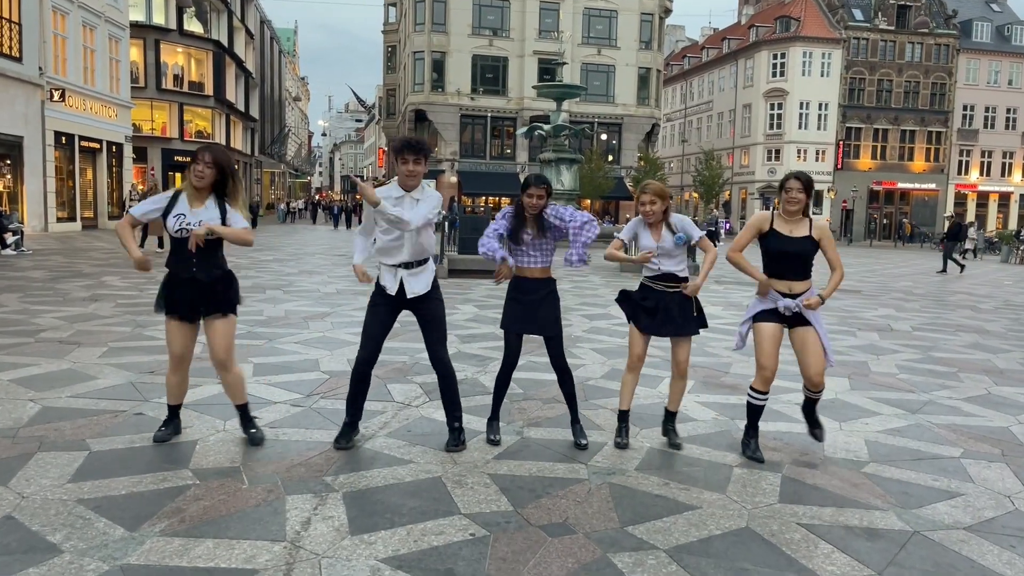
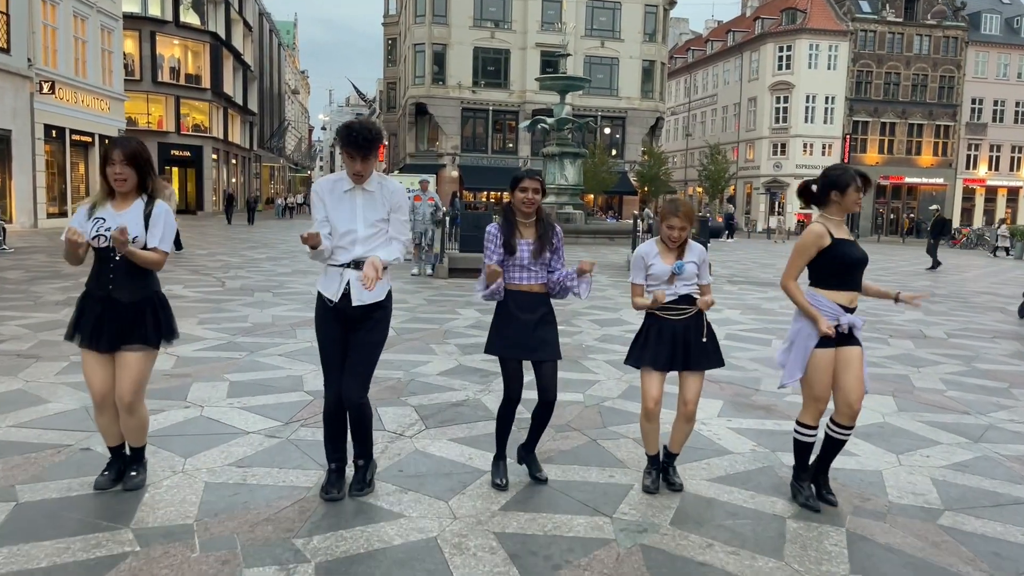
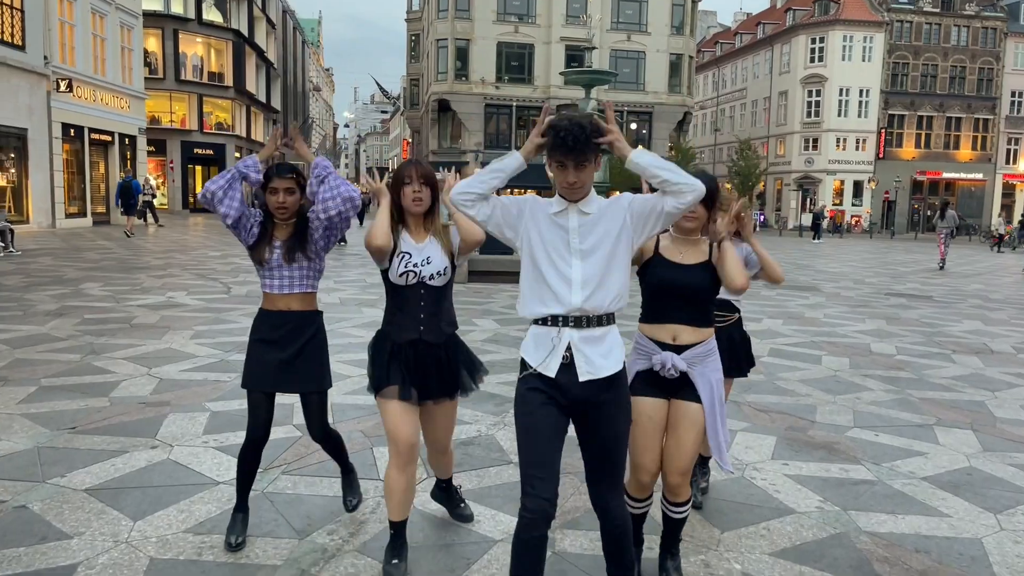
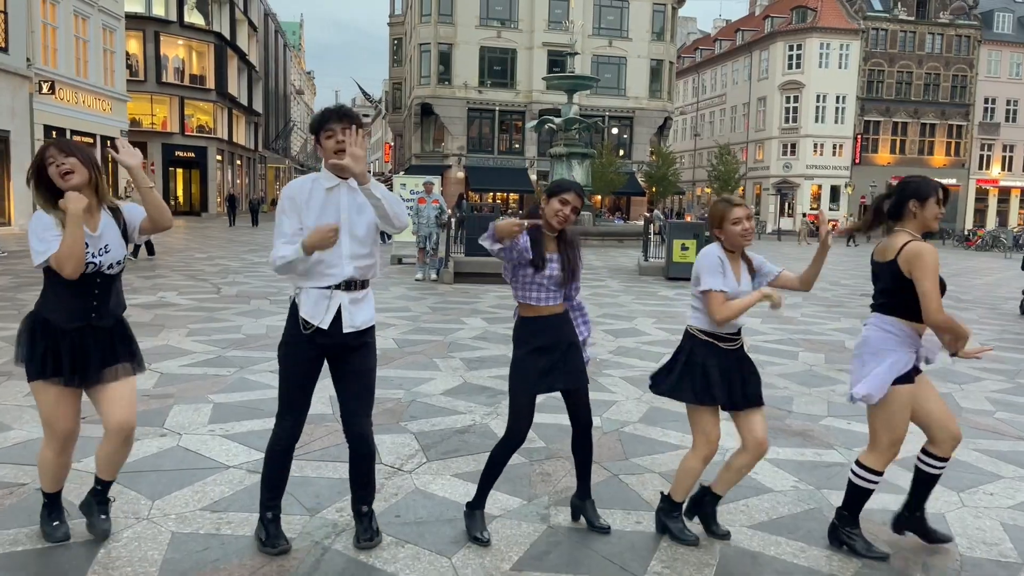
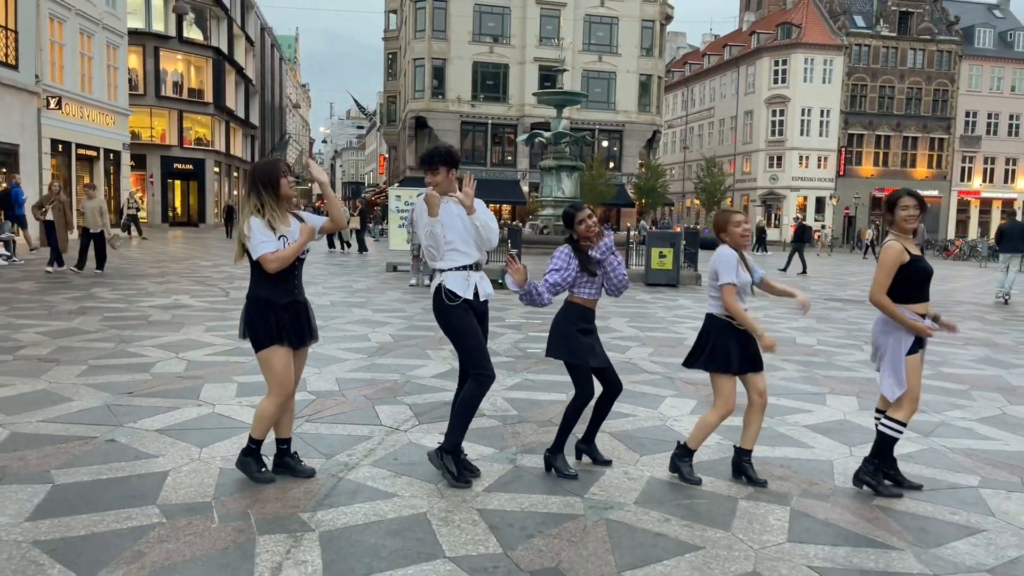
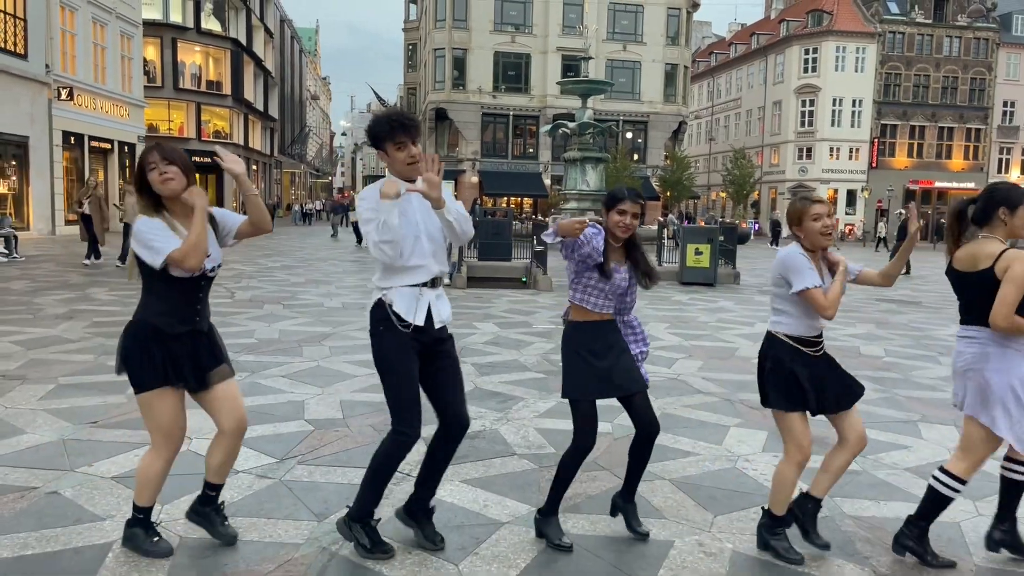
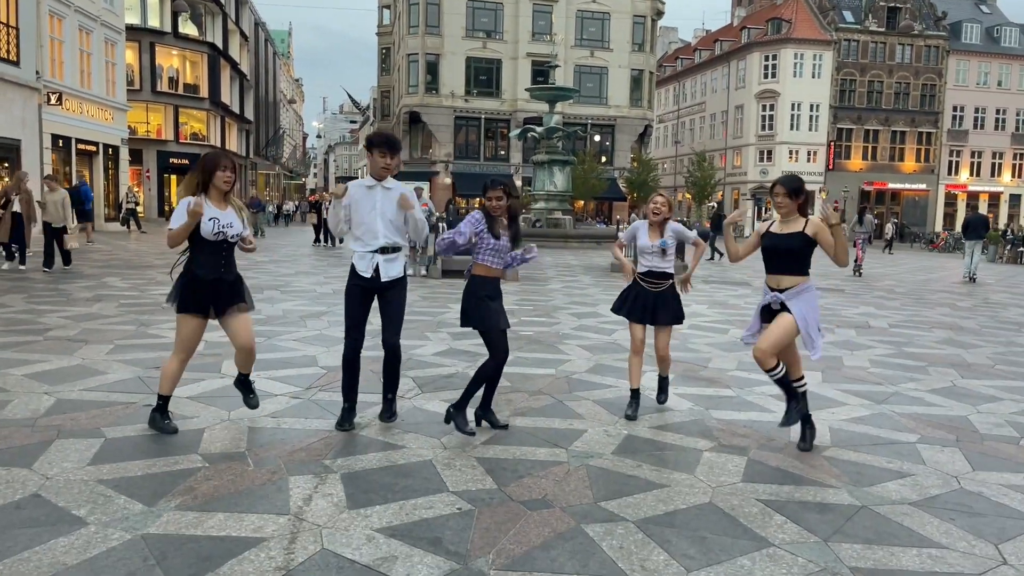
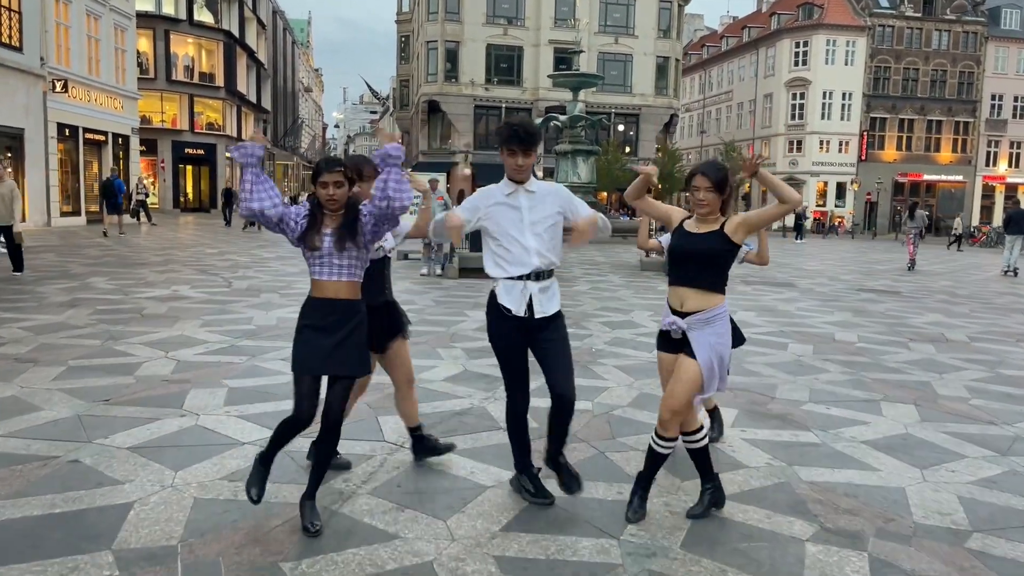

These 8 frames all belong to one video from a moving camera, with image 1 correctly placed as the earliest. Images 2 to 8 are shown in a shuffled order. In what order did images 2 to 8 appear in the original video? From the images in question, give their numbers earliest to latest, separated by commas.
2, 4, 6, 5, 7, 8, 3
